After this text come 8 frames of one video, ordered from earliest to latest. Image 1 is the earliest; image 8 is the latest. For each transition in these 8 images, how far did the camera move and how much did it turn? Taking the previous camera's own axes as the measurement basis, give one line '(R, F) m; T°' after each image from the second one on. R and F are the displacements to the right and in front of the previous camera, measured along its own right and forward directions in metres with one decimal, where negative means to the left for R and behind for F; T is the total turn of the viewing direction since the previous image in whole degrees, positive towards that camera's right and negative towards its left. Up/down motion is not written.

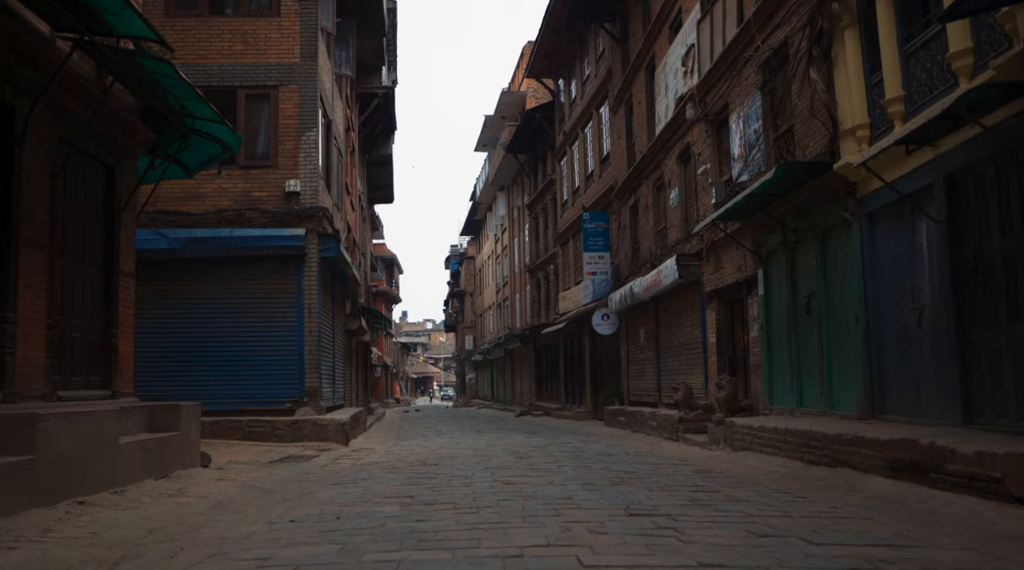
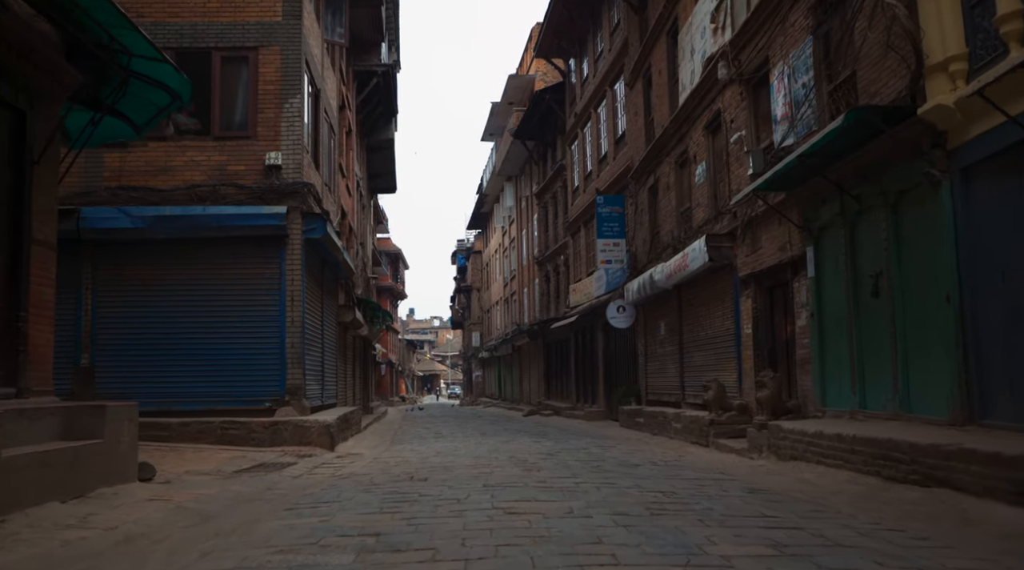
(0.0, +1.7) m; -1°
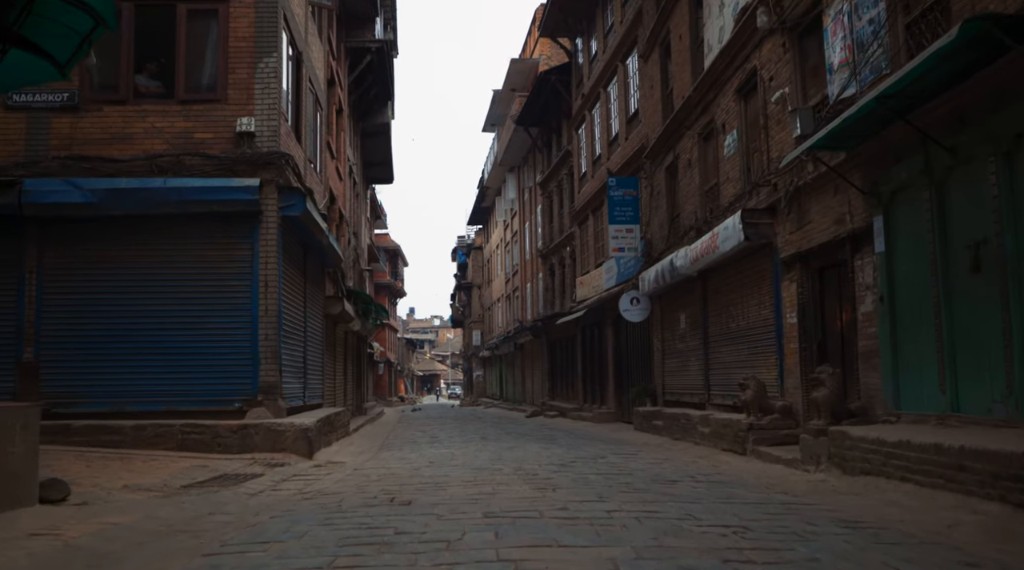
(-0.1, +1.8) m; 0°
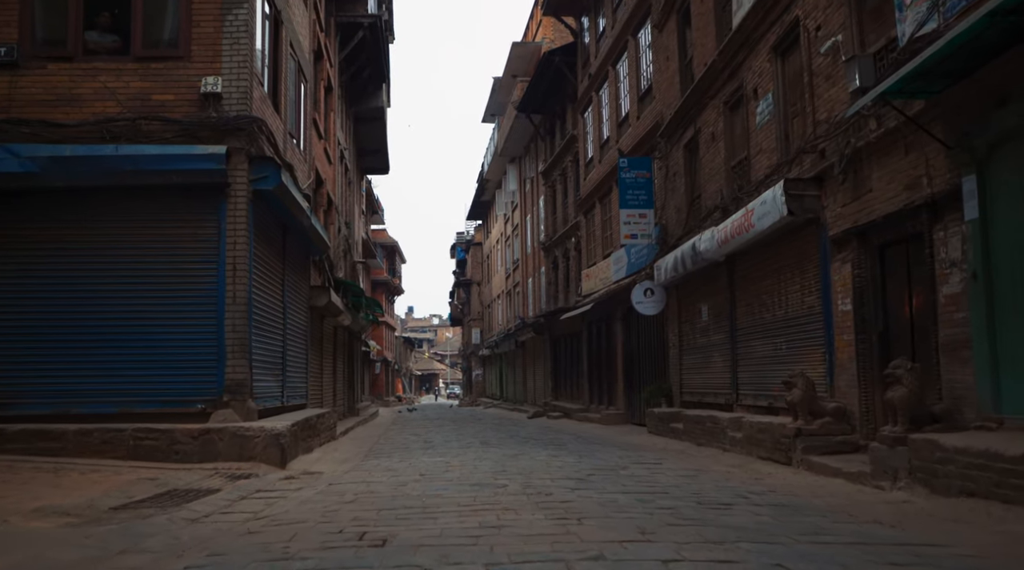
(-0.1, +1.6) m; 0°
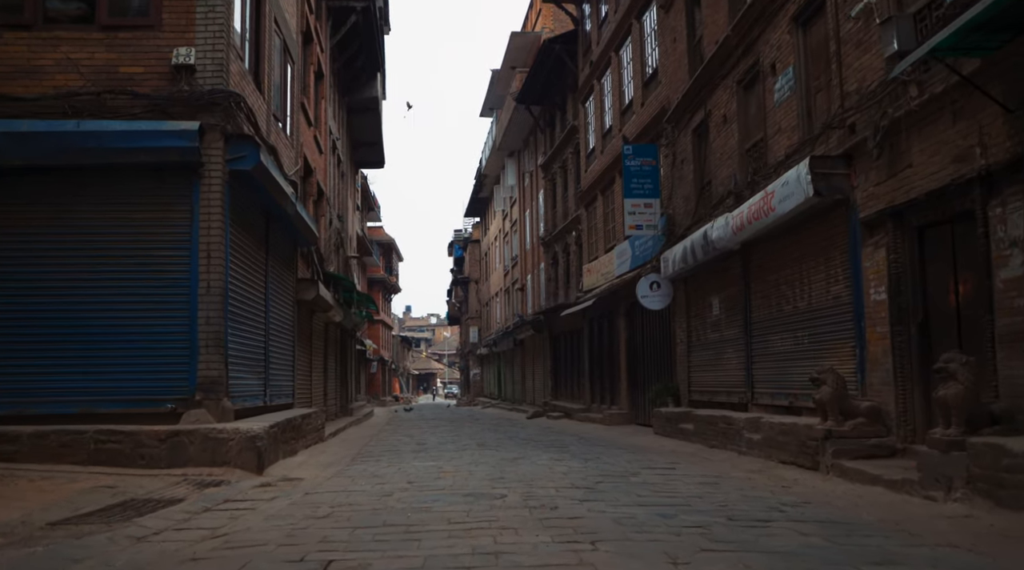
(0.0, +0.9) m; 0°
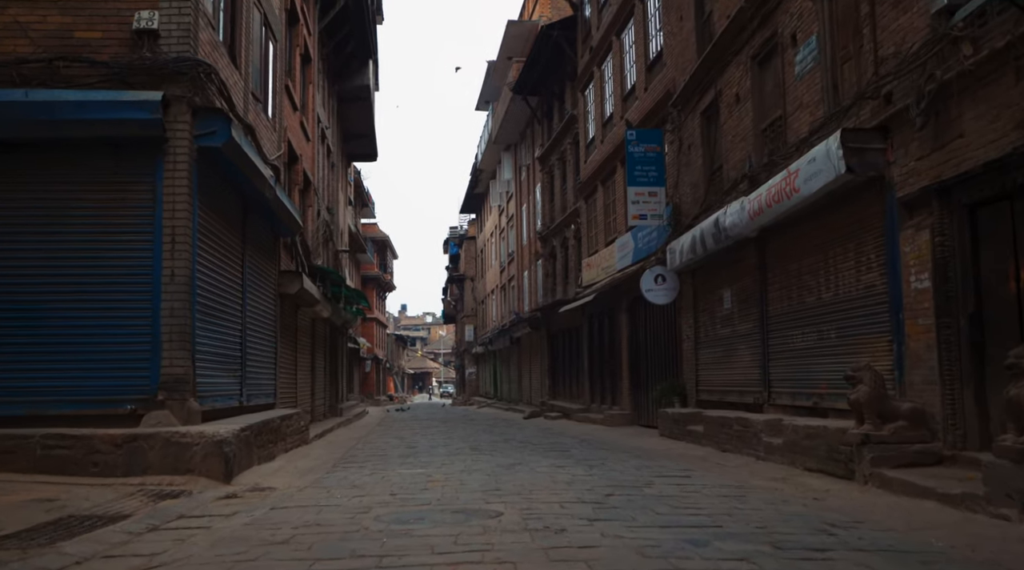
(0.0, +0.9) m; 0°
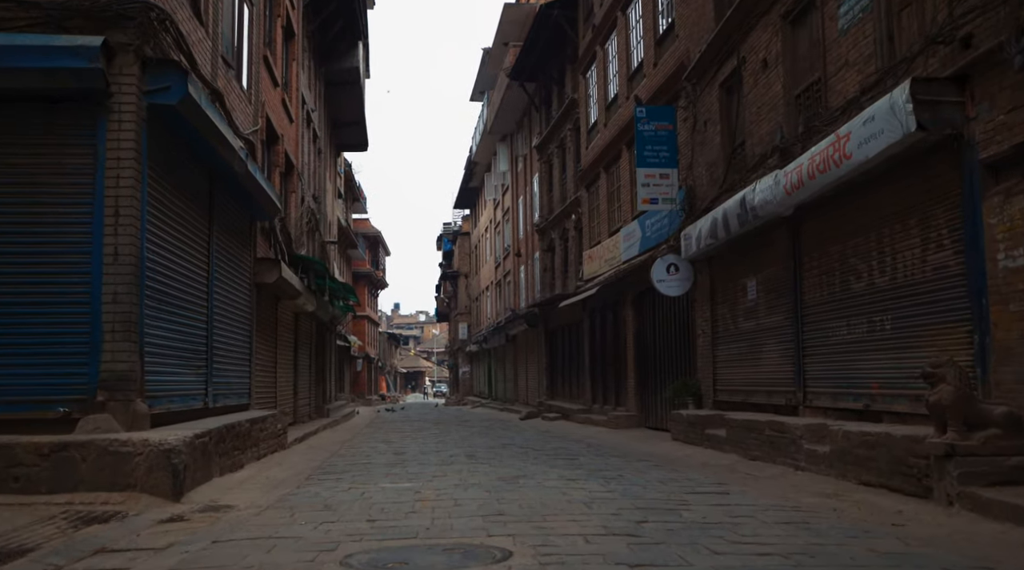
(-0.1, +1.3) m; 0°
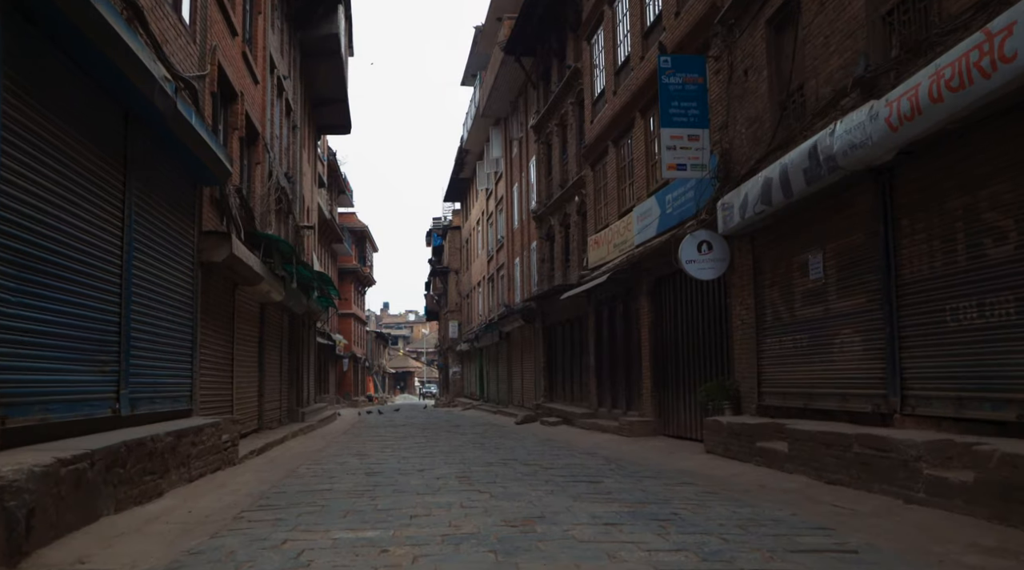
(-0.1, +2.4) m; +1°
